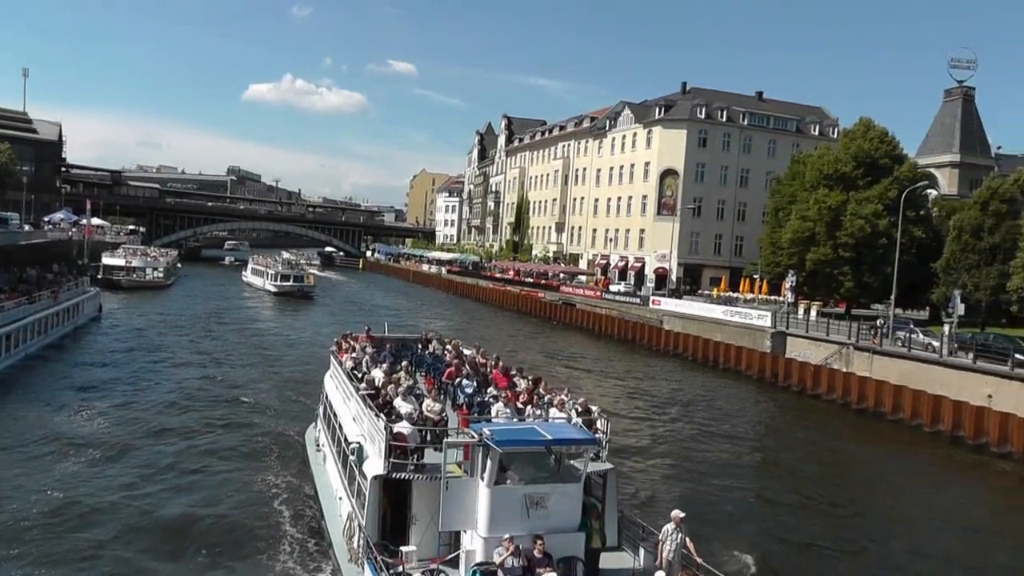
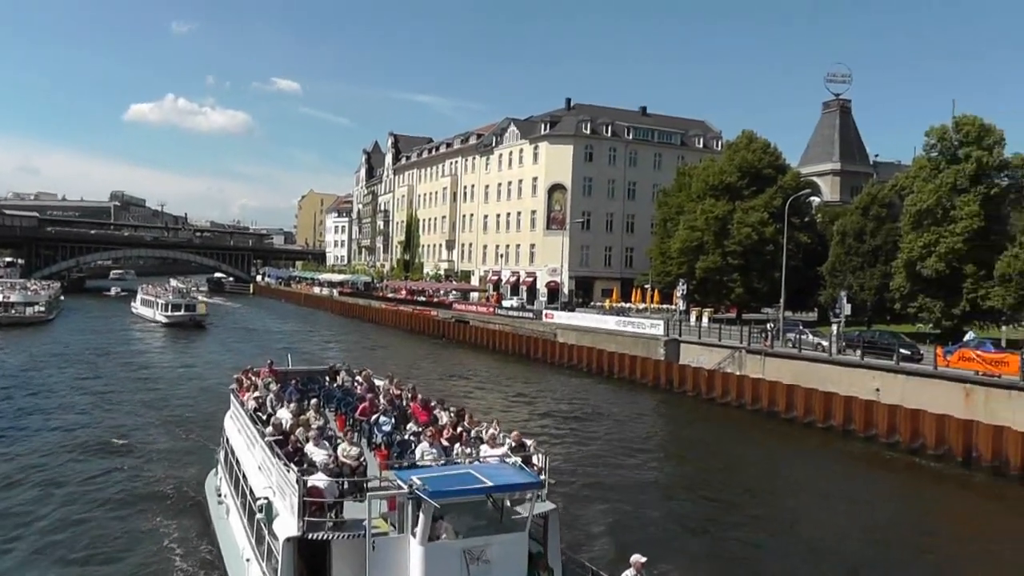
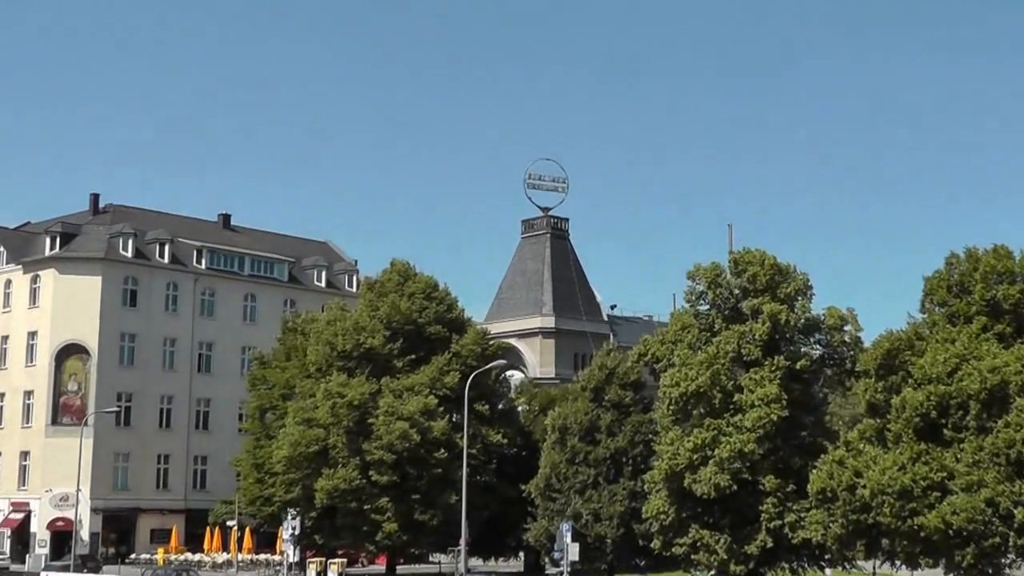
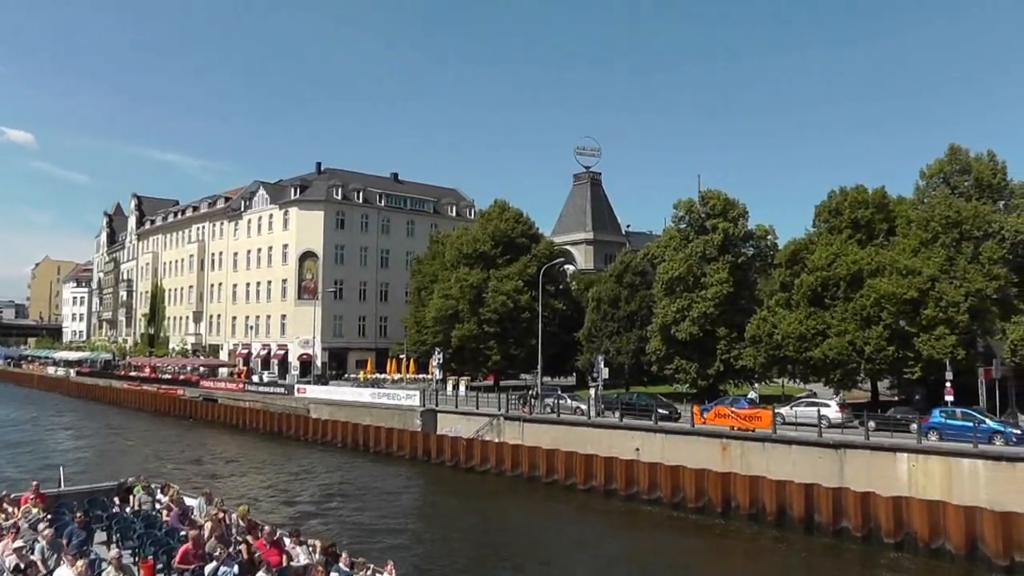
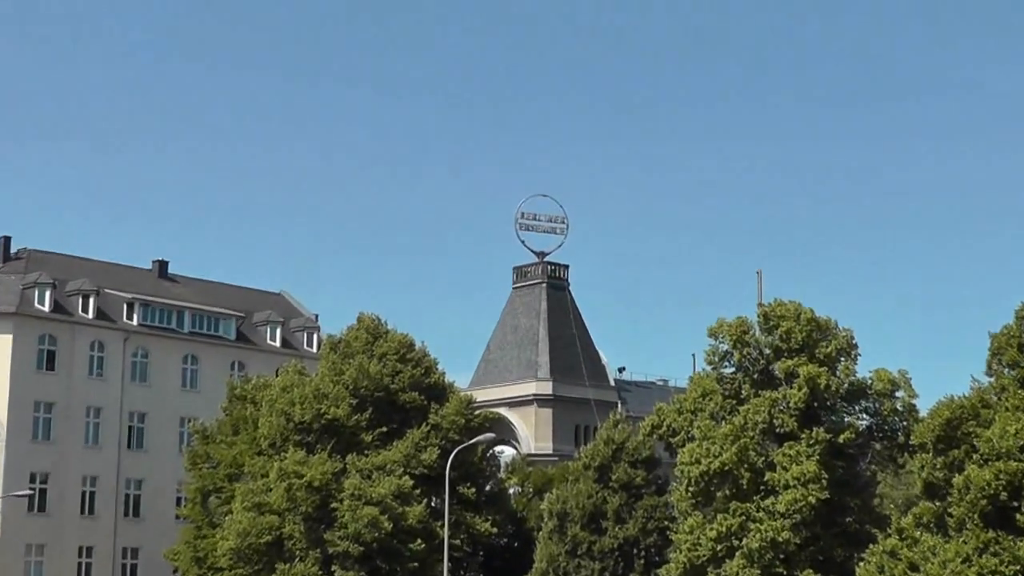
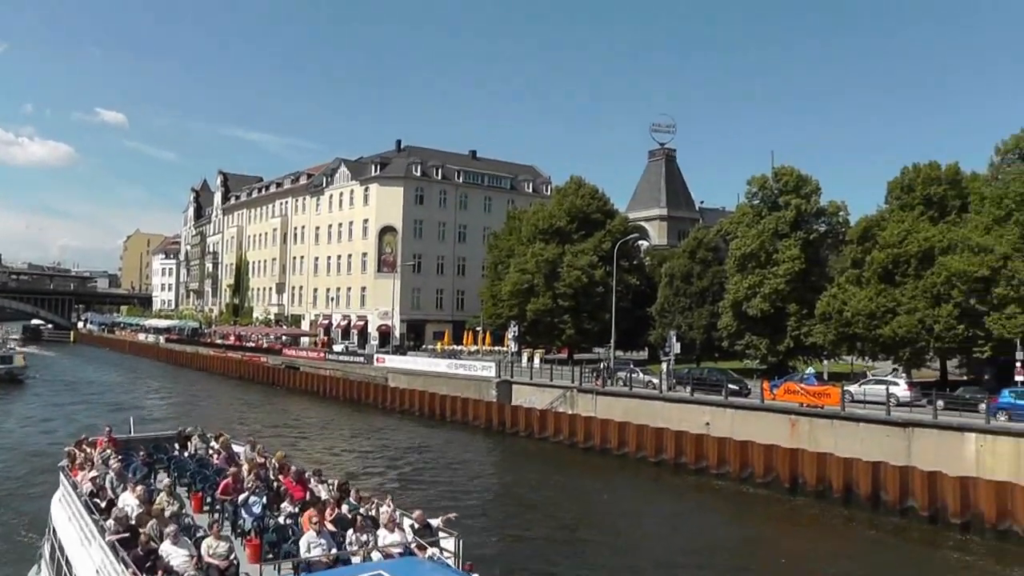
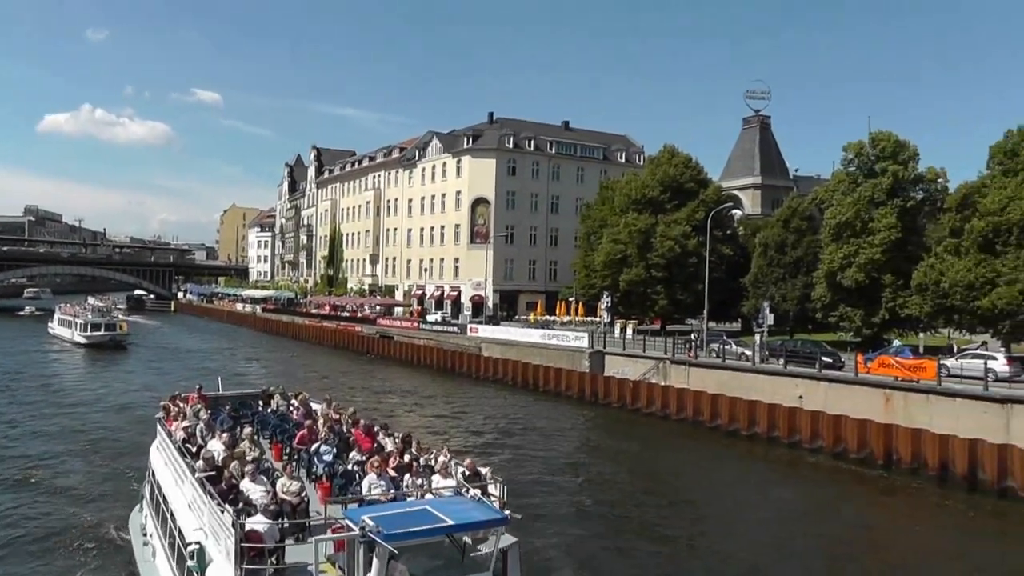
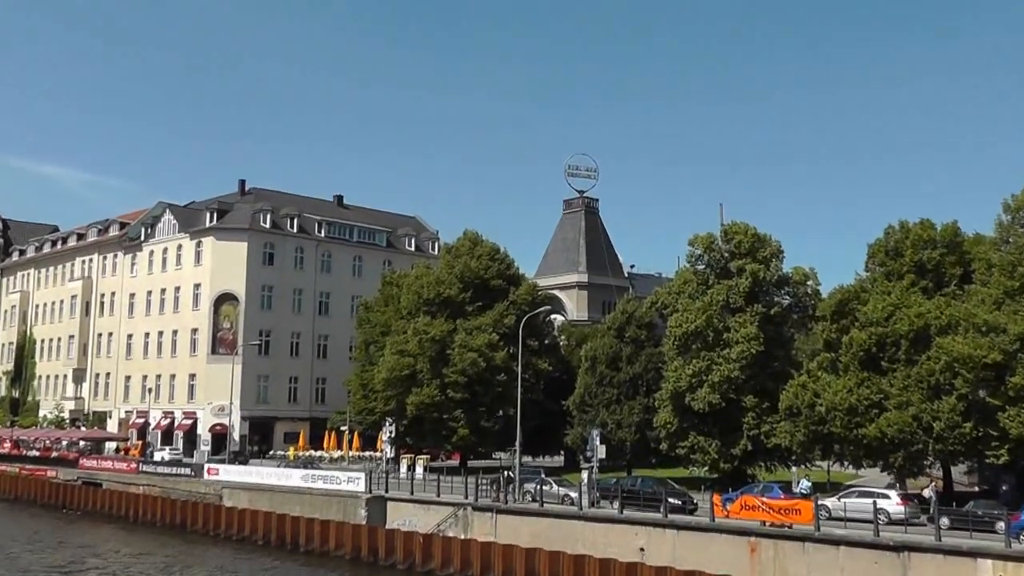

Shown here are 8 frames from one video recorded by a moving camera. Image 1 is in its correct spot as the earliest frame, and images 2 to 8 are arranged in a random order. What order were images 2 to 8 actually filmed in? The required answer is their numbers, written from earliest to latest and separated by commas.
2, 7, 6, 4, 8, 3, 5
